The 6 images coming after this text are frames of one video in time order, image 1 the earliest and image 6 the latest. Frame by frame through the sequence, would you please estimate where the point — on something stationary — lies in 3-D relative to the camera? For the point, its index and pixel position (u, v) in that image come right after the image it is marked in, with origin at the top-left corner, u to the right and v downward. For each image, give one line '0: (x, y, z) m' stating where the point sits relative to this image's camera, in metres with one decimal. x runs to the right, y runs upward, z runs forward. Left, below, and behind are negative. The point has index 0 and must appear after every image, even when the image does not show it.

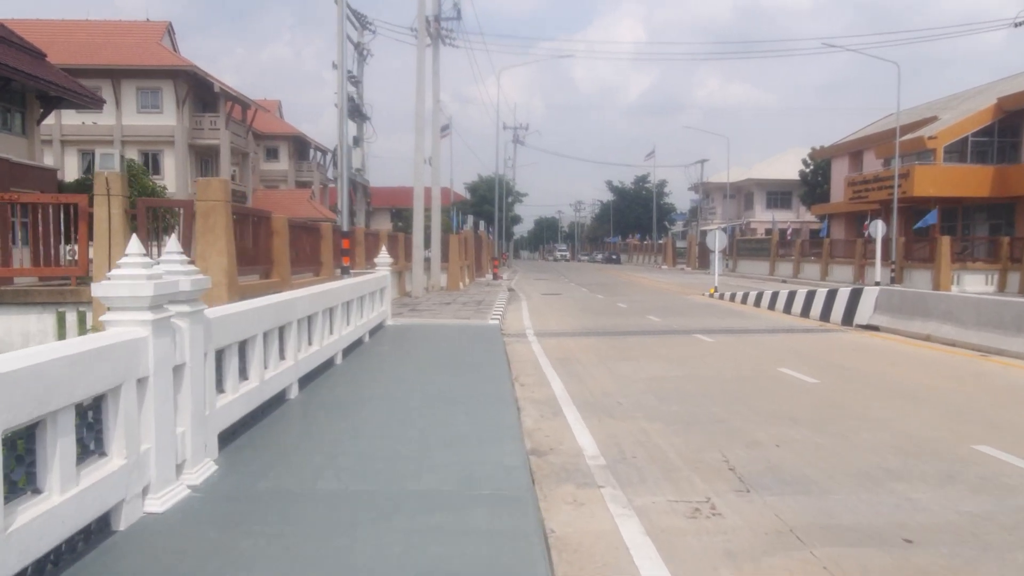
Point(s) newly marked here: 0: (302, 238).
0: (-4.4, +1.0, +15.6) m
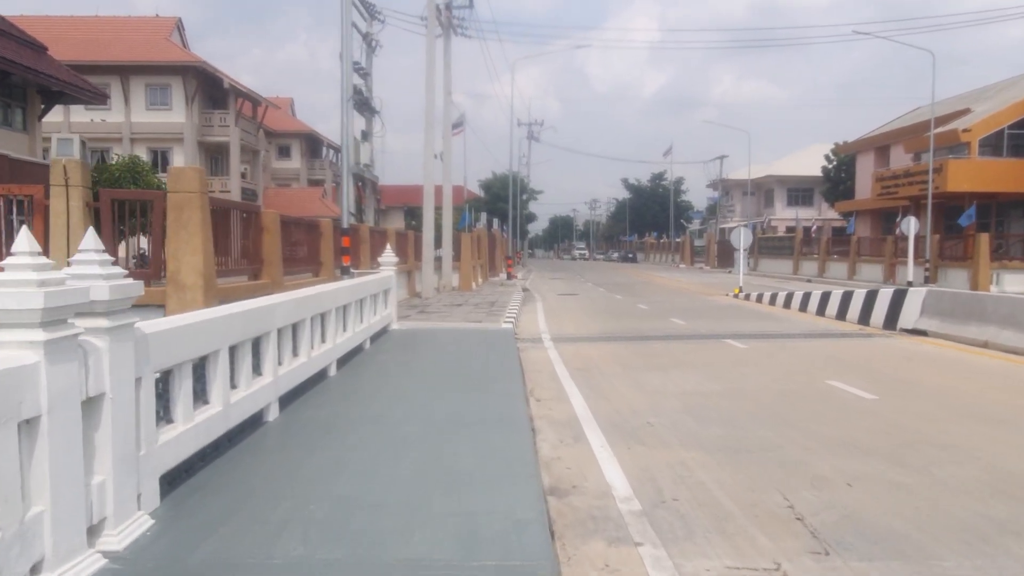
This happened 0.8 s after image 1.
0: (-4.1, +1.0, +14.4) m
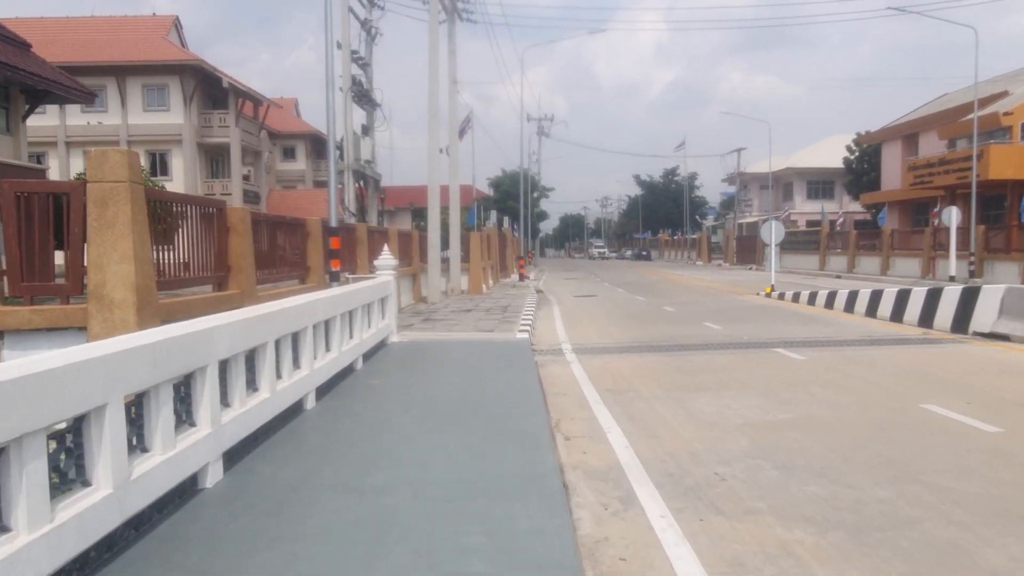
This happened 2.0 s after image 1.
0: (-3.8, +0.8, +12.3) m
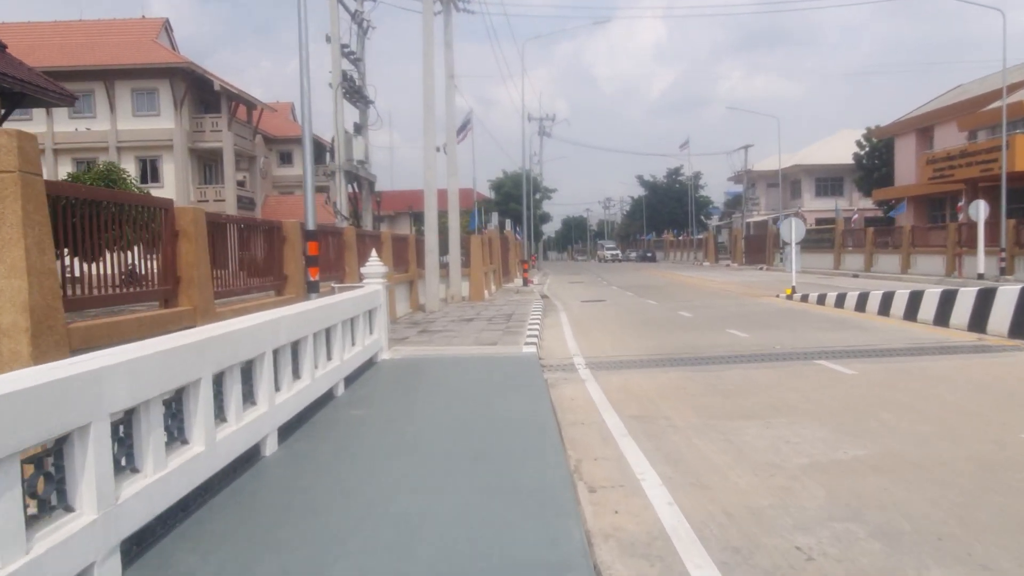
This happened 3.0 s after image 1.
0: (-3.8, +0.6, +10.6) m
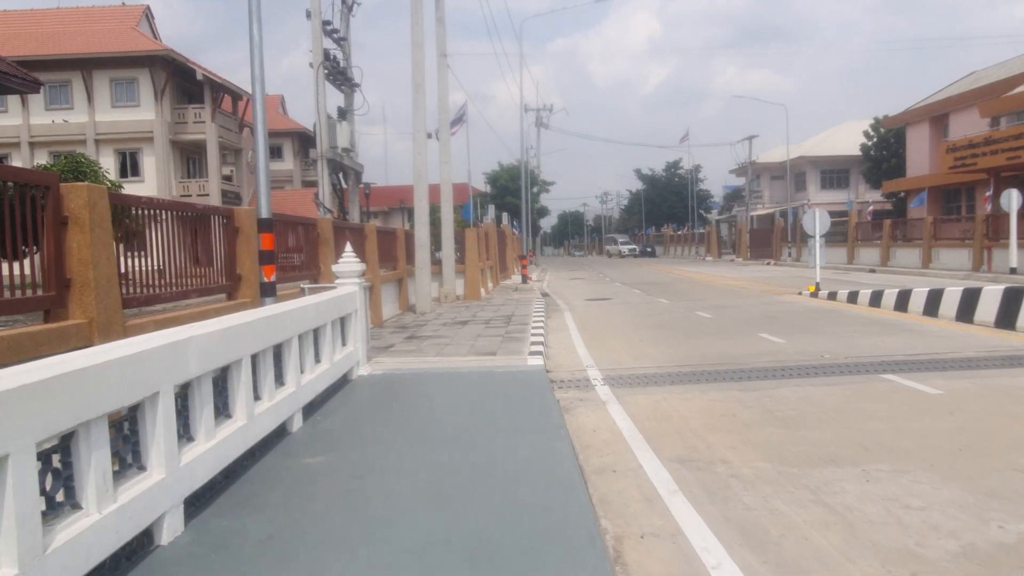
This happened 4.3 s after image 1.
0: (-3.7, +0.6, +8.4) m
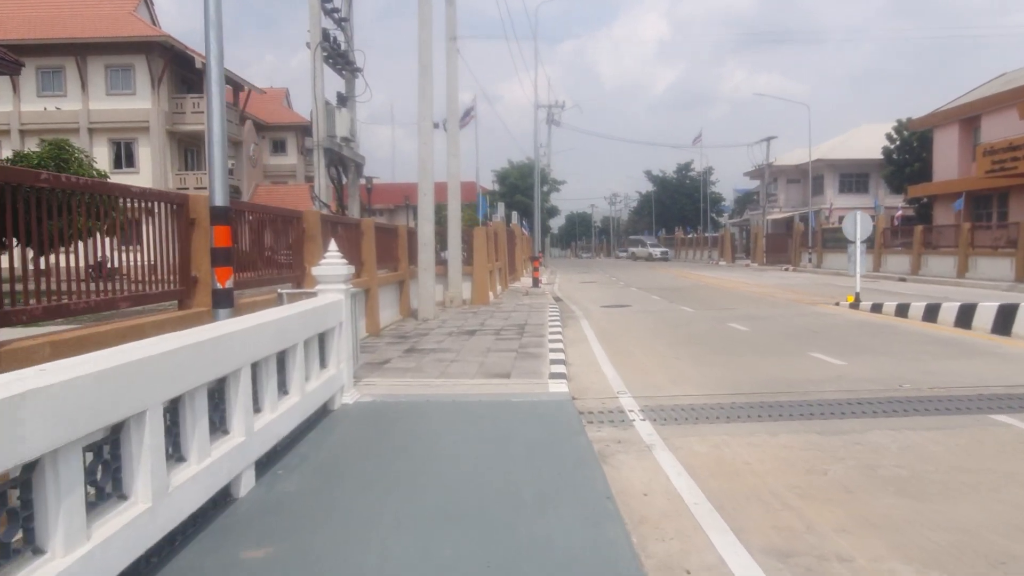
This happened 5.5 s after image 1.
0: (-3.5, +0.5, +6.4) m
